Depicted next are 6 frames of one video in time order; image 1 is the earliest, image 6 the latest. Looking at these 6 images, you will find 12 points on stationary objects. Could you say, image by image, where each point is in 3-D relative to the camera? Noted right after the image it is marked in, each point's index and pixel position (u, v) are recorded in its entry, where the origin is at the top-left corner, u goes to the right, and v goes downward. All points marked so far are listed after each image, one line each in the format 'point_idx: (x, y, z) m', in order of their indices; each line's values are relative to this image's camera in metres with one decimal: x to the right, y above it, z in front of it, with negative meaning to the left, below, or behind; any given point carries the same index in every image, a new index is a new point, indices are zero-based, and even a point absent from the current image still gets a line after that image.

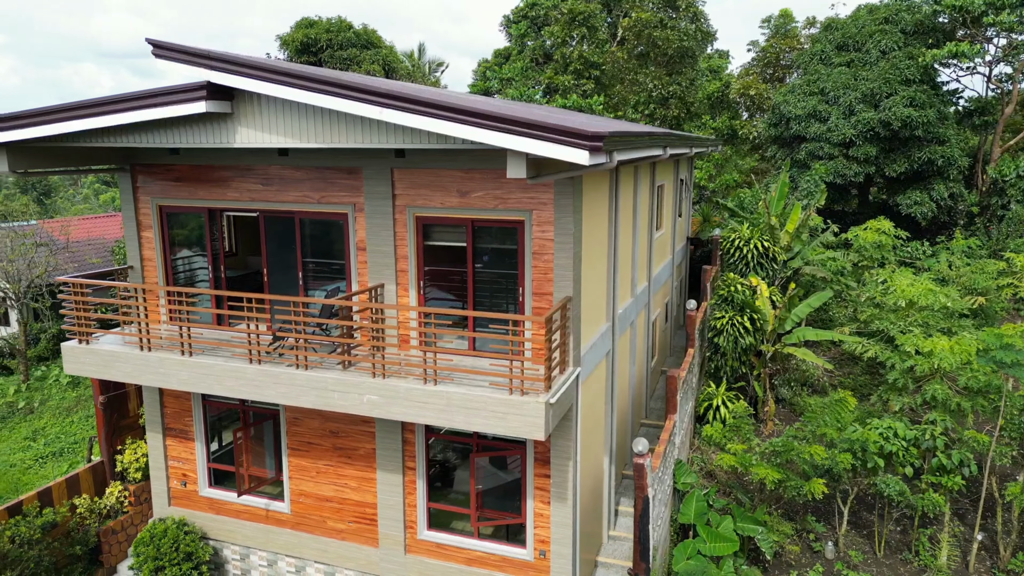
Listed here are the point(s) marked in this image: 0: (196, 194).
0: (-4.0, +1.2, +9.2) m
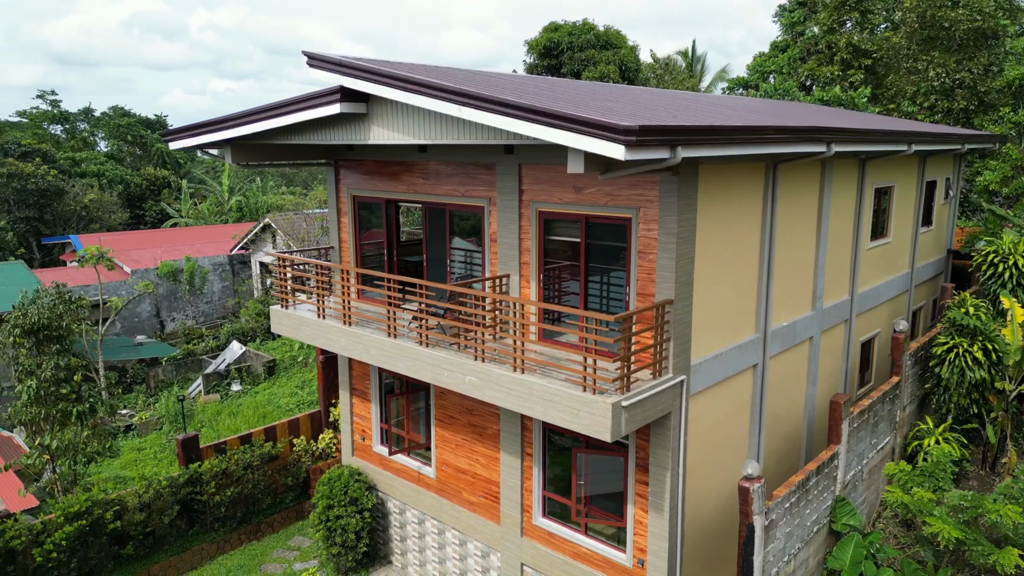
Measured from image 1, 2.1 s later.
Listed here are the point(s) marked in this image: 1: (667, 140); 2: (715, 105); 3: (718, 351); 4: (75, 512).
0: (-1.9, +1.5, +10.5) m
1: (+1.2, +1.1, +5.6) m
2: (+2.9, +2.6, +10.4) m
3: (+2.3, -0.7, +8.3) m
4: (-6.2, -3.2, +10.4) m
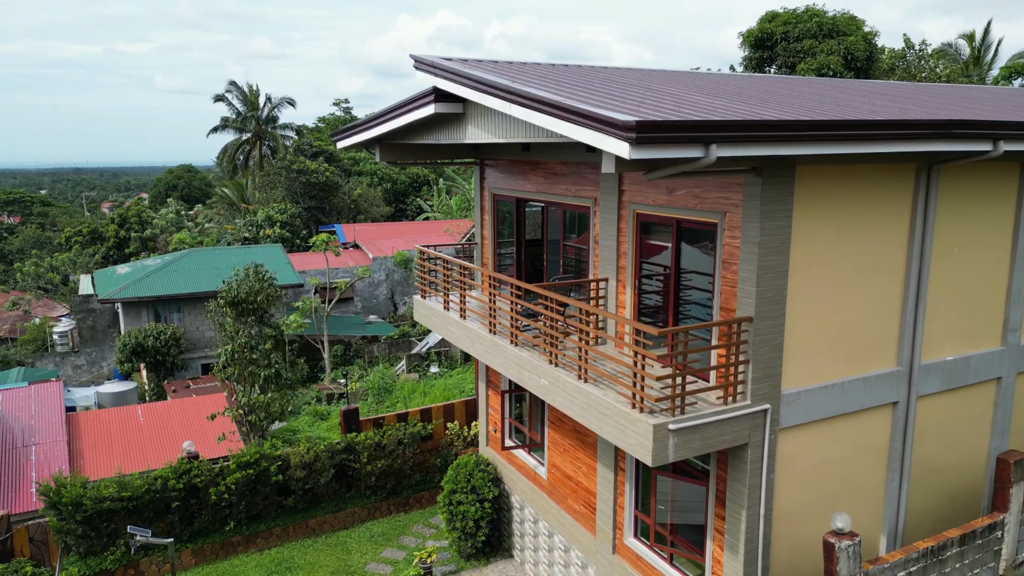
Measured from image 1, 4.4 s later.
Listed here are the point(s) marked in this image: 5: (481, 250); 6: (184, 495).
0: (0.0, +1.5, +10.6) m
1: (+1.3, +1.0, +5.0) m
2: (+4.6, +2.3, +9.0) m
3: (+3.1, -0.9, +7.1) m
4: (-4.4, -2.8, +12.0) m
5: (-0.5, +0.6, +11.7) m
6: (-5.2, -3.3, +11.7) m
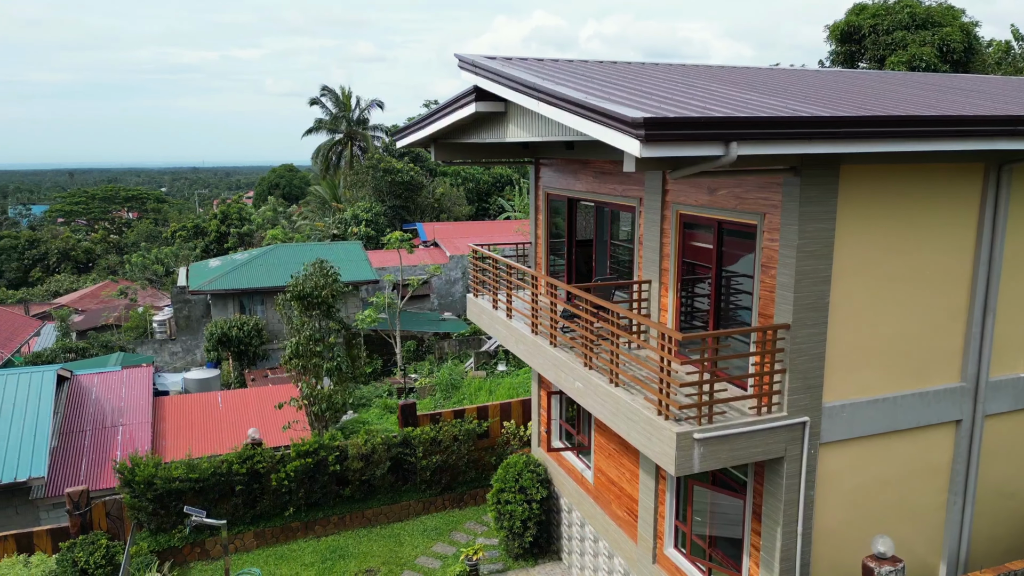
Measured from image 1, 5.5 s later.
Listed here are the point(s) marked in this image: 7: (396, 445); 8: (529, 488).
0: (+0.7, +1.5, +10.5) m
1: (+1.3, +1.0, +4.8) m
2: (+5.1, +2.2, +8.3) m
3: (+3.4, -1.0, +6.7) m
4: (-3.5, -2.7, +12.4) m
5: (+0.4, +0.6, +11.6) m
6: (-4.4, -3.2, +12.2) m
7: (-2.1, -2.8, +13.1) m
8: (+0.3, -3.2, +11.5) m
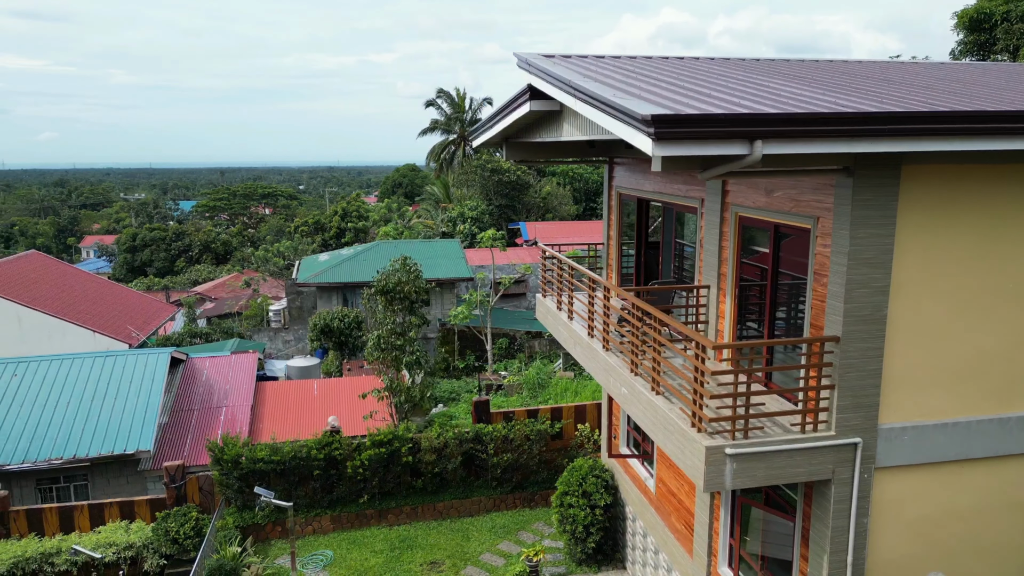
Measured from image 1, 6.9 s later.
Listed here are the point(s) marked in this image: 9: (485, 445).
0: (+1.7, +1.5, +10.3) m
1: (+1.4, +1.0, +4.5) m
2: (+5.7, +2.1, +7.4) m
3: (+3.6, -1.1, +6.1) m
4: (-2.3, -2.7, +12.8) m
5: (+1.5, +0.6, +11.4) m
6: (-3.3, -3.1, +12.7) m
7: (-0.8, -2.8, +13.3) m
8: (+1.3, -3.2, +11.3) m
9: (-0.5, -2.9, +13.3) m
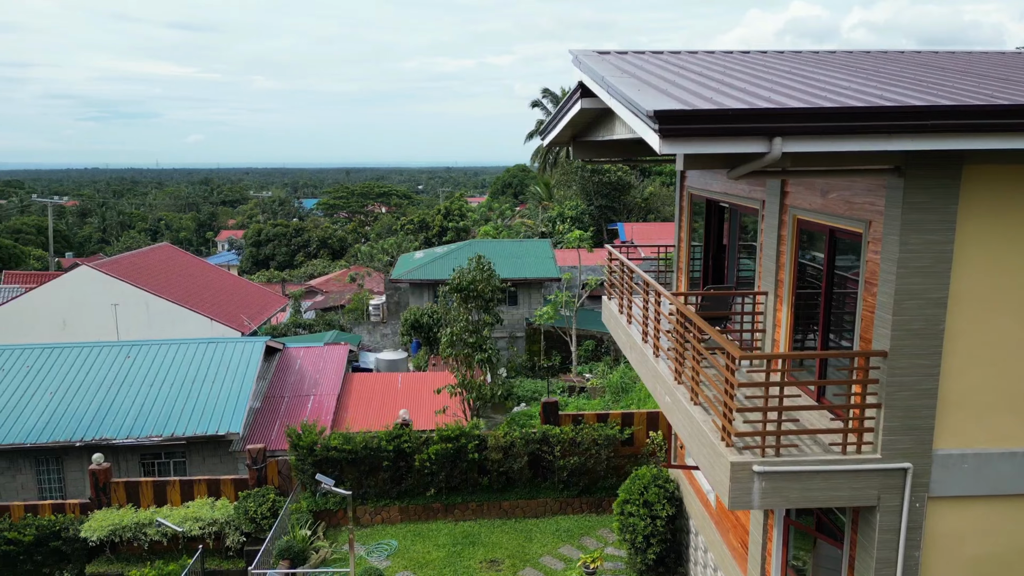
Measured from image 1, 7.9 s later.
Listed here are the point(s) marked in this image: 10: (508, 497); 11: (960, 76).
0: (+2.6, +1.4, +9.9) m
1: (+1.4, +0.9, +4.3) m
2: (+6.2, +1.9, +6.5) m
3: (+3.8, -1.2, +5.5) m
4: (-1.1, -2.6, +13.0) m
5: (+2.5, +0.5, +11.0) m
6: (-2.1, -3.0, +13.1) m
7: (+0.4, -2.8, +13.2) m
8: (+2.2, -3.2, +11.0) m
9: (+0.7, -2.9, +13.2) m
10: (-0.1, -3.8, +13.3) m
11: (+3.8, +1.8, +6.1) m
